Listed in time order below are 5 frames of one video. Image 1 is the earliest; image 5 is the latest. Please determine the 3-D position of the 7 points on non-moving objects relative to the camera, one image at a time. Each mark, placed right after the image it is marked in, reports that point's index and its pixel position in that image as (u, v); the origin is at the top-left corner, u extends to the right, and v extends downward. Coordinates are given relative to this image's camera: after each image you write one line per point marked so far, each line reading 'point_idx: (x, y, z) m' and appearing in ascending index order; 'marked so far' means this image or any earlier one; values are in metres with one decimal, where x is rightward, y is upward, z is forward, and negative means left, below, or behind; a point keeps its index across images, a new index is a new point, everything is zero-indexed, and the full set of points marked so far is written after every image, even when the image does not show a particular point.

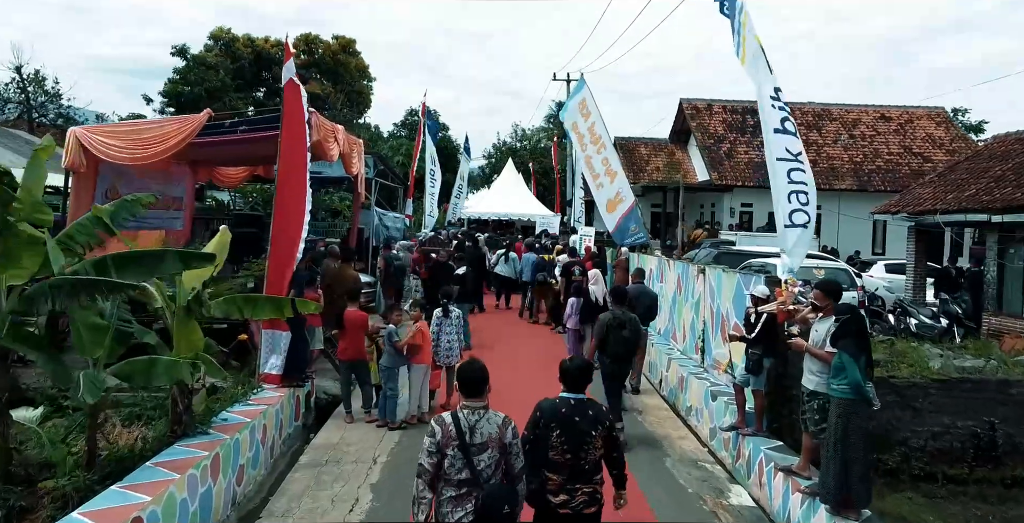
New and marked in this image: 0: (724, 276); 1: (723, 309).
0: (+2.4, -0.2, +9.4) m
1: (+2.4, -0.5, +9.4) m
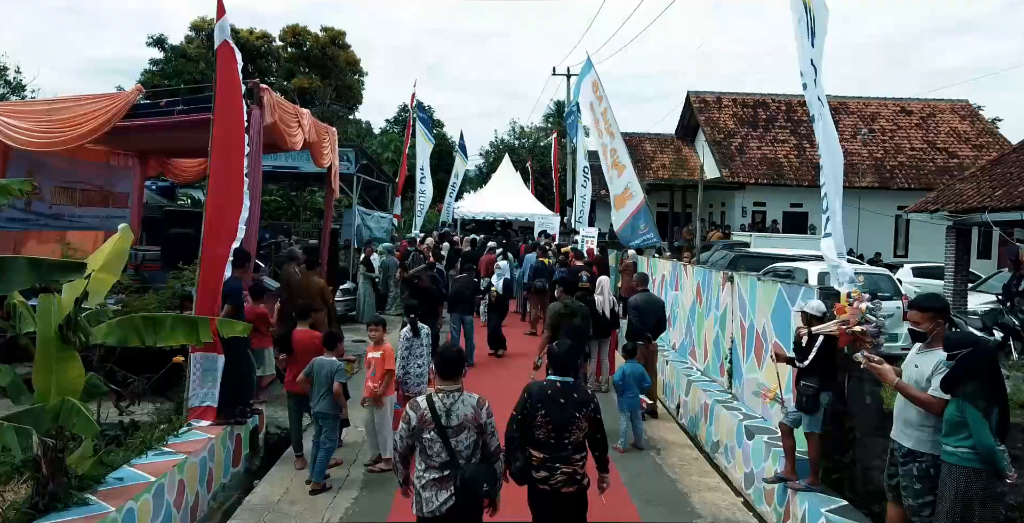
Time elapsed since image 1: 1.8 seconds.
0: (+2.3, -0.2, +7.8) m
1: (+2.3, -0.6, +7.8) m
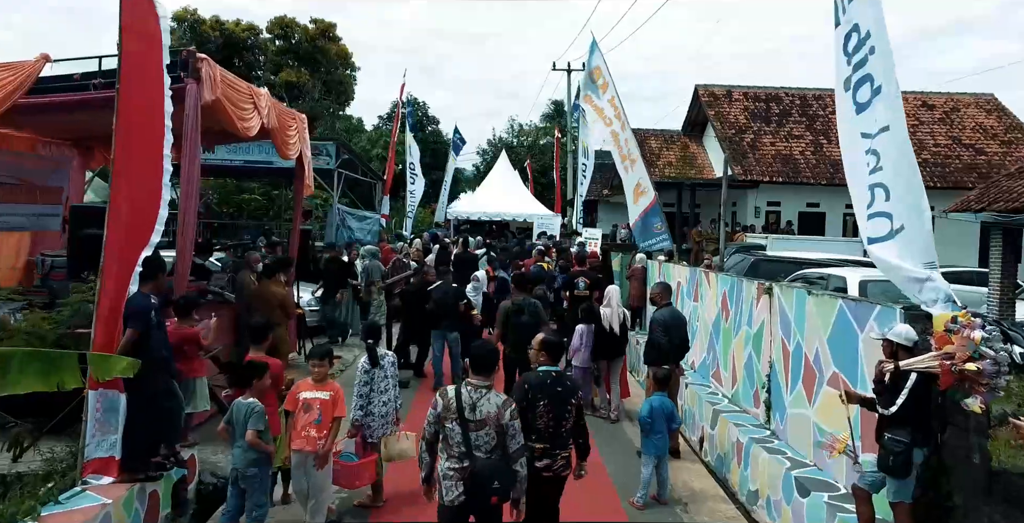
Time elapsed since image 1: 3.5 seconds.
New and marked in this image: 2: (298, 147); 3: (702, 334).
0: (+2.3, -0.3, +6.3) m
1: (+2.3, -0.7, +6.3) m
2: (-2.7, +1.4, +10.1) m
3: (+2.2, -0.8, +9.5) m
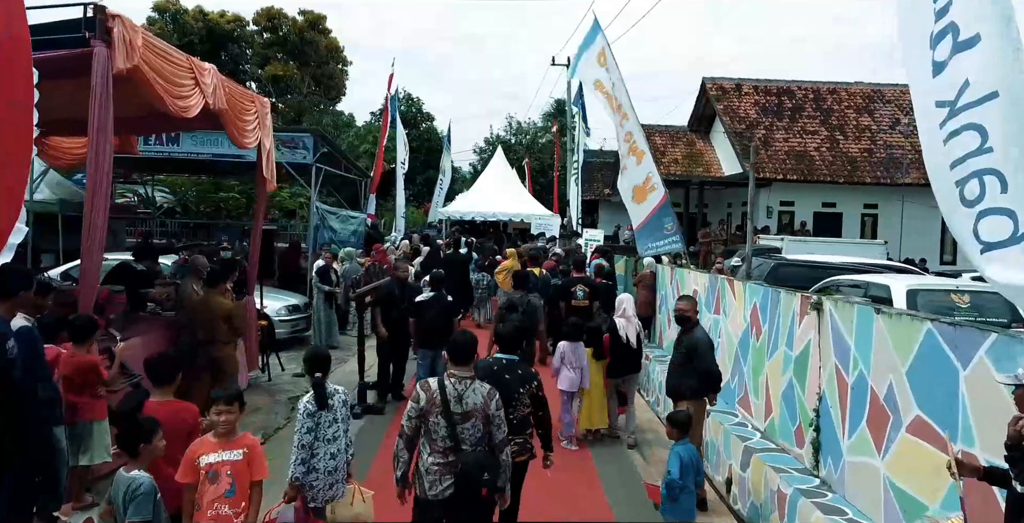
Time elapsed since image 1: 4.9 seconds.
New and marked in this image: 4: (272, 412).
0: (+2.2, -0.3, +4.9) m
1: (+2.2, -0.7, +4.9) m
2: (-2.7, +1.3, +8.8) m
3: (+2.1, -0.9, +8.2) m
4: (-2.4, -1.5, +8.3) m
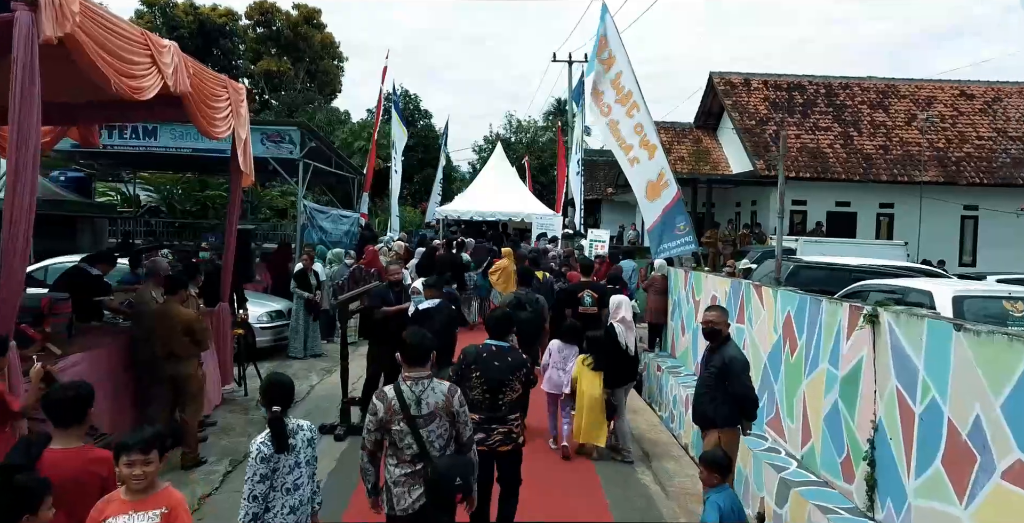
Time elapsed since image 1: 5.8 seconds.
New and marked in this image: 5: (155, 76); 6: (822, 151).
0: (+2.2, -0.4, +4.1) m
1: (+2.2, -0.8, +4.0) m
2: (-2.7, +1.3, +7.9) m
3: (+2.1, -0.9, +7.3) m
4: (-2.4, -1.5, +7.4) m
5: (-2.7, +1.4, +6.2) m
6: (+7.5, +2.7, +19.8) m
